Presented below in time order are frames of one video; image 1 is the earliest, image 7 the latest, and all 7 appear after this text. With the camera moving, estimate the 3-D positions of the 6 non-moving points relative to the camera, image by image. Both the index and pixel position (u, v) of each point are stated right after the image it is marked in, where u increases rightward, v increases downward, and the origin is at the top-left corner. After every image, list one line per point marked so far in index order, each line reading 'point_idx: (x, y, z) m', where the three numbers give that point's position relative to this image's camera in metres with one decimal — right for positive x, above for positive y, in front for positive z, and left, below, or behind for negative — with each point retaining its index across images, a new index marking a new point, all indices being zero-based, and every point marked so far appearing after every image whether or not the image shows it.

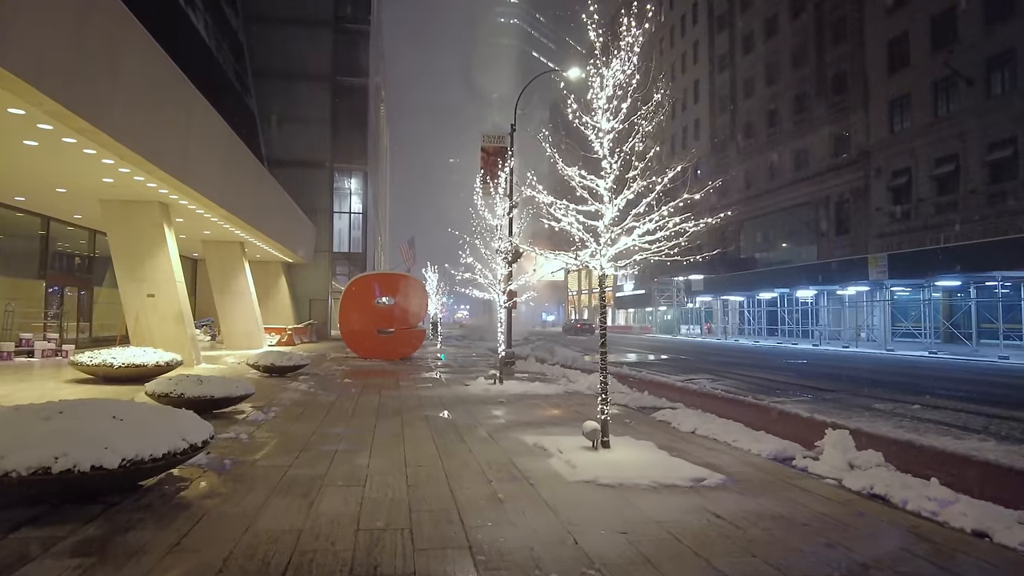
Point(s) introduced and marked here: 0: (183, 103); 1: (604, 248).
0: (-8.2, +4.6, +16.3) m
1: (+1.1, +0.5, +8.1) m
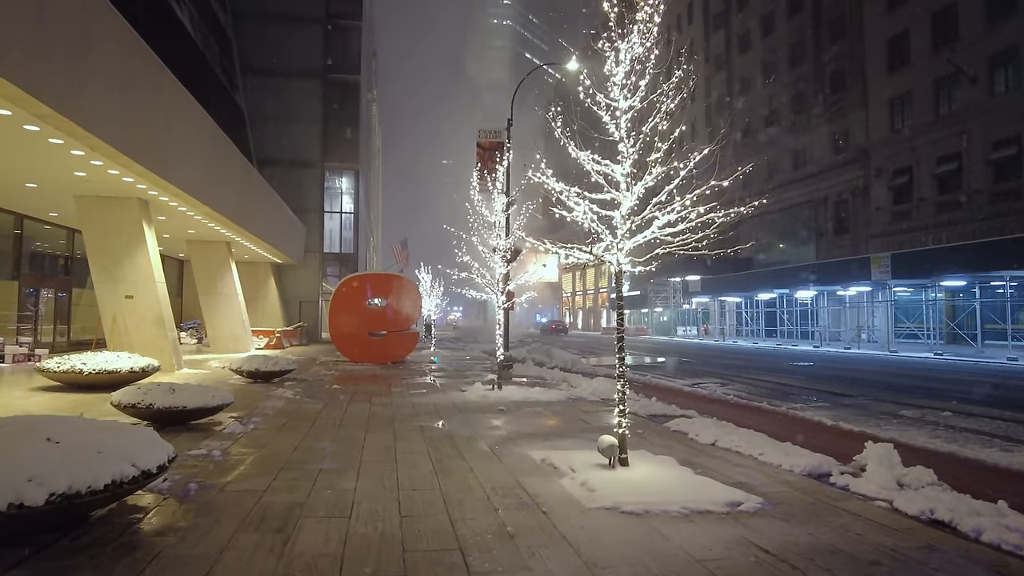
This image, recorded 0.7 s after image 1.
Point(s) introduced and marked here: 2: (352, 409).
0: (-8.3, +4.5, +15.3) m
1: (+1.2, +0.5, +7.2) m
2: (-2.9, -2.2, +11.9) m
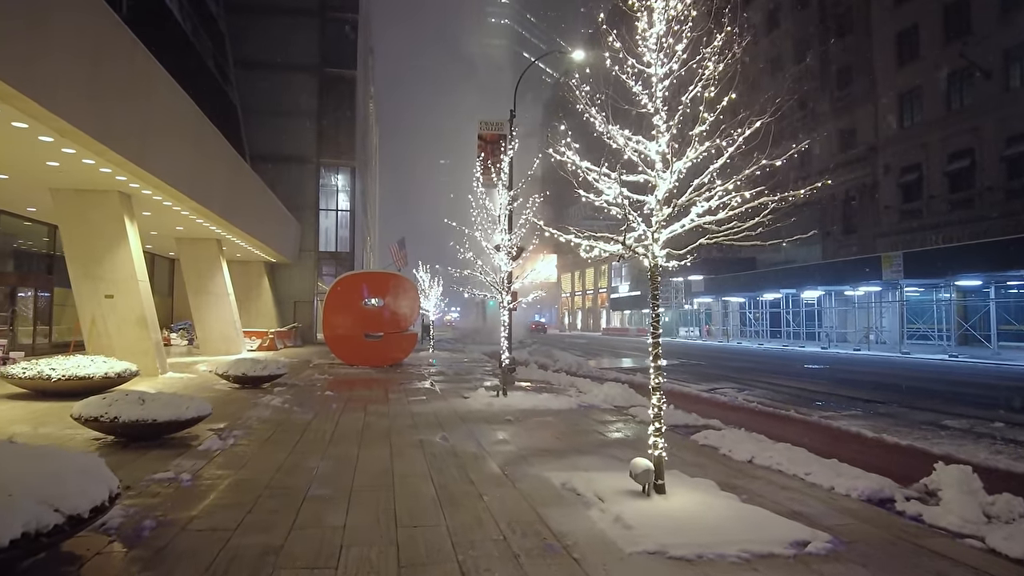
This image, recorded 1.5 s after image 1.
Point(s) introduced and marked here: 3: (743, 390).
0: (-8.1, +4.6, +14.2) m
1: (+1.4, +0.5, +6.2) m
2: (-2.8, -2.2, +10.9) m
3: (+5.6, -2.5, +16.0) m
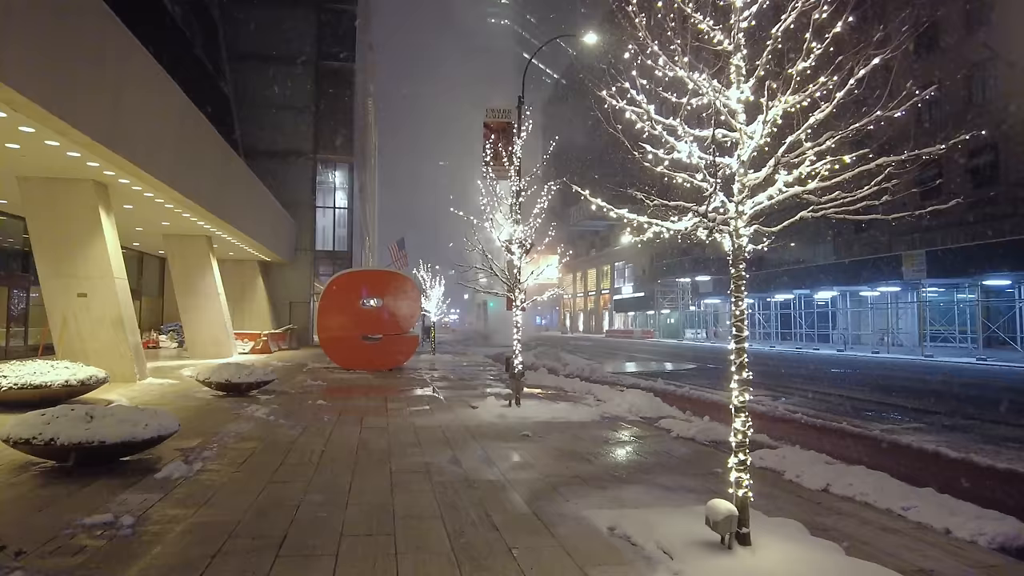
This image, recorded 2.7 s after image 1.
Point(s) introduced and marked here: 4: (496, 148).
0: (-7.9, +4.6, +12.8) m
1: (+1.6, +0.6, +4.7) m
2: (-2.5, -2.1, +9.4) m
3: (+5.9, -2.5, +14.5) m
4: (-0.4, +3.6, +17.0) m
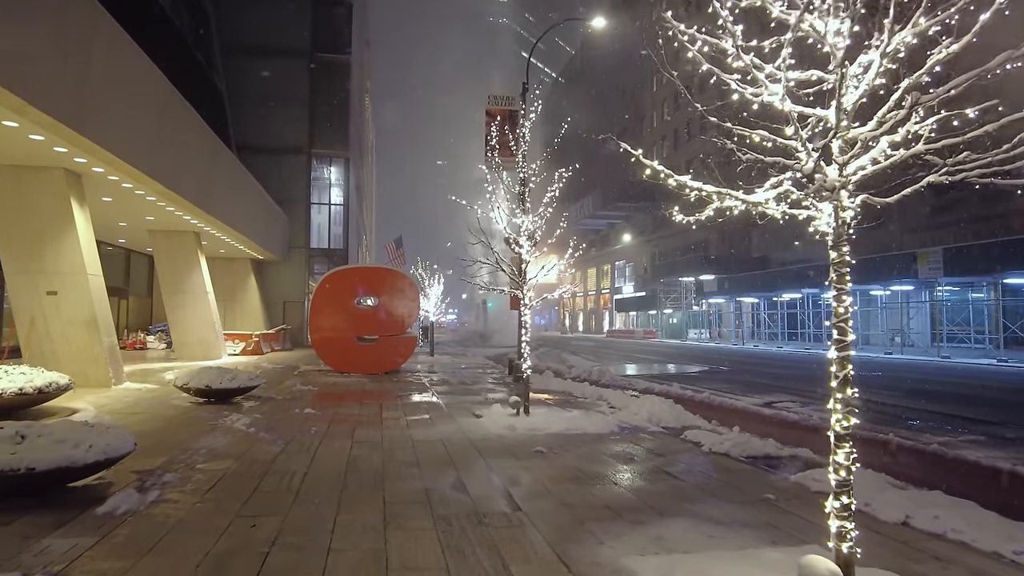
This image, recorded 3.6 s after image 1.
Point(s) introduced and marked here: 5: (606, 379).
0: (-7.7, +4.7, +11.6) m
1: (+1.8, +0.7, +3.6) m
2: (-2.4, -2.1, +8.2) m
3: (+6.0, -2.4, +13.4) m
4: (-0.3, +3.6, +15.8) m
5: (+2.8, -2.7, +19.2) m
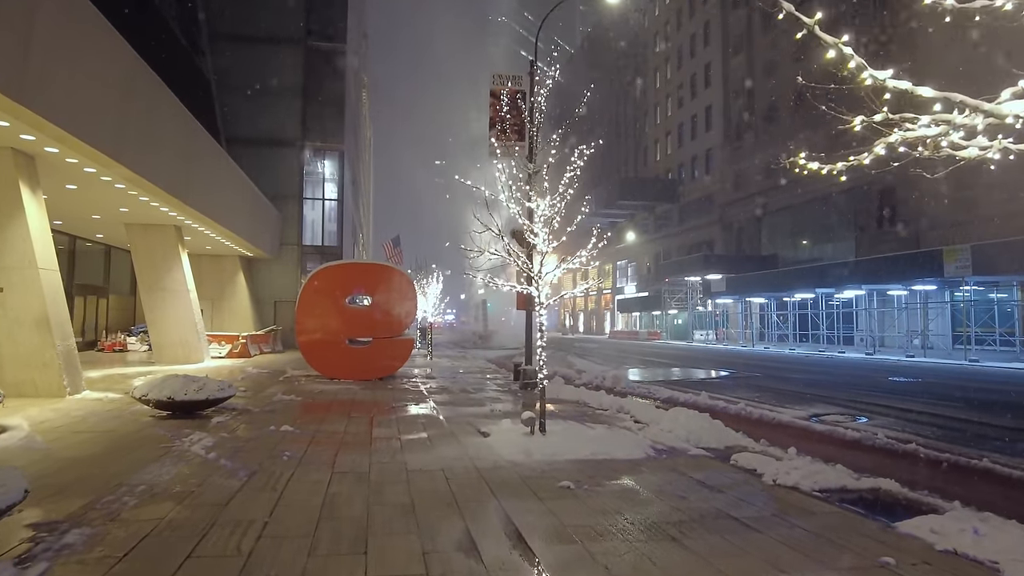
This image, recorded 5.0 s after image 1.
0: (-7.5, +4.8, +9.8) m
1: (+2.0, +0.7, +1.9) m
2: (-2.2, -2.0, +6.5) m
3: (+6.2, -2.3, +11.7) m
4: (-0.1, +3.7, +14.1) m
5: (+2.9, -2.6, +17.5) m
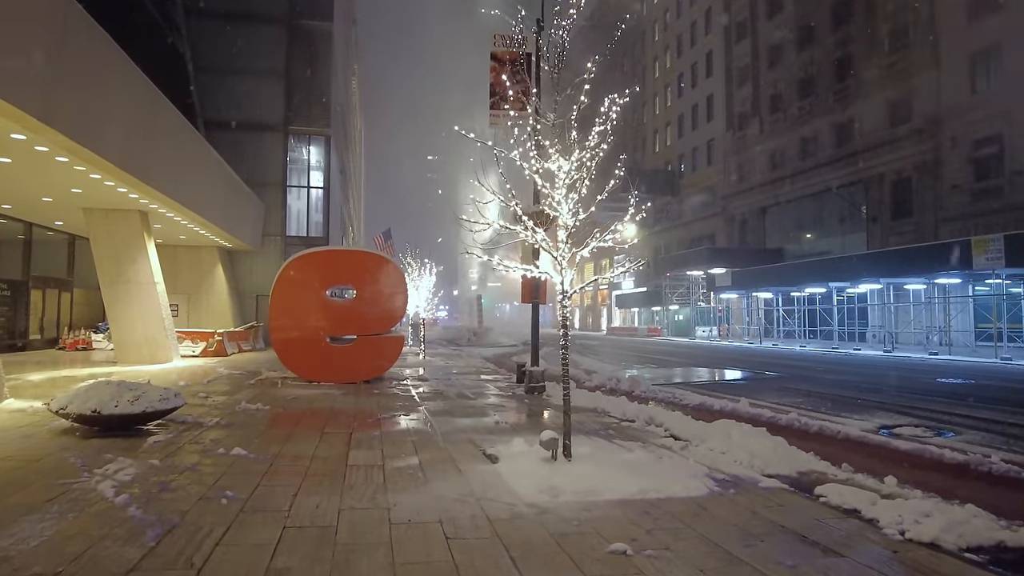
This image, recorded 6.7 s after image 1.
0: (-7.3, +4.9, +7.6) m
1: (+2.3, +0.9, -0.3) m
2: (-1.9, -1.8, +4.4) m
3: (+6.4, -2.1, +9.6) m
4: (0.0, +3.9, +11.9) m
5: (+3.0, -2.4, +15.4) m
